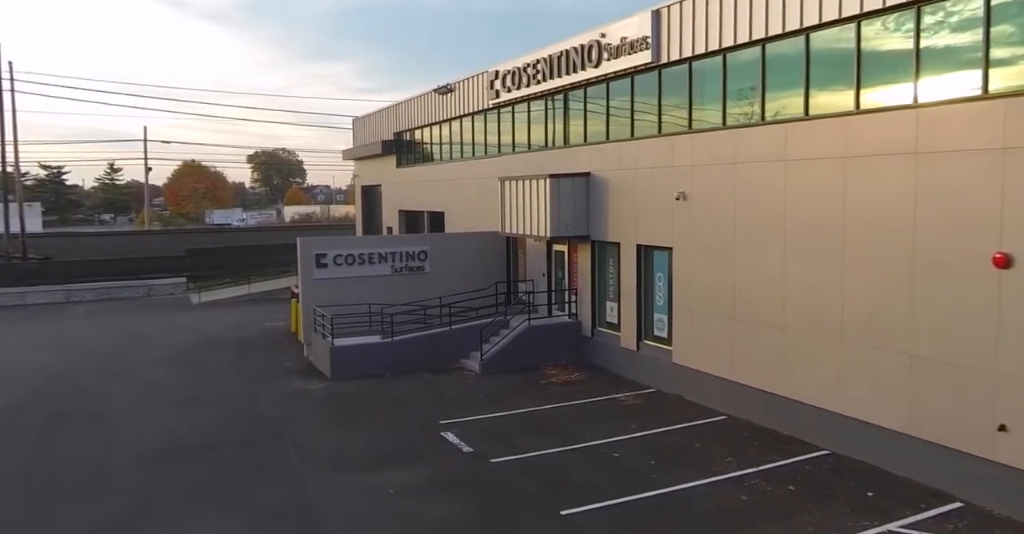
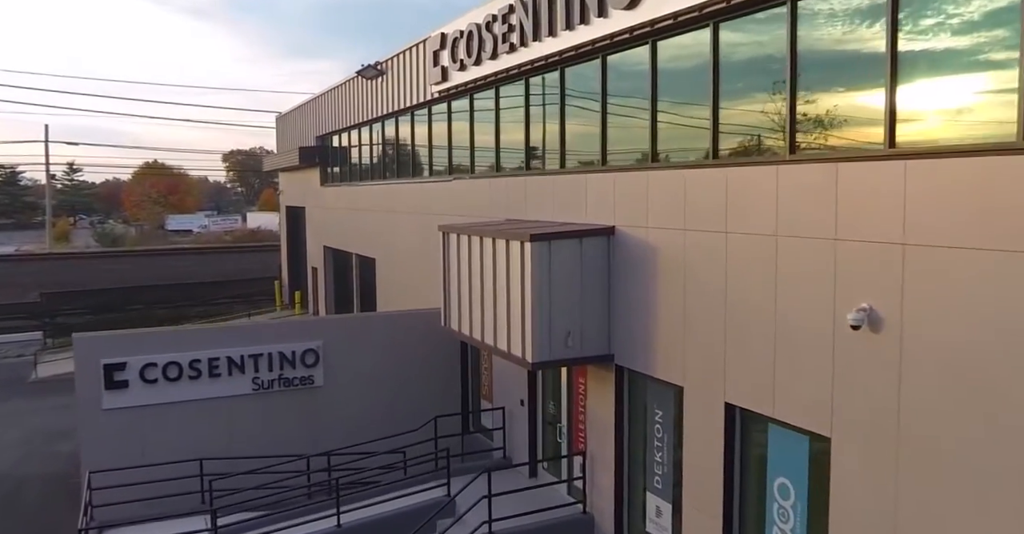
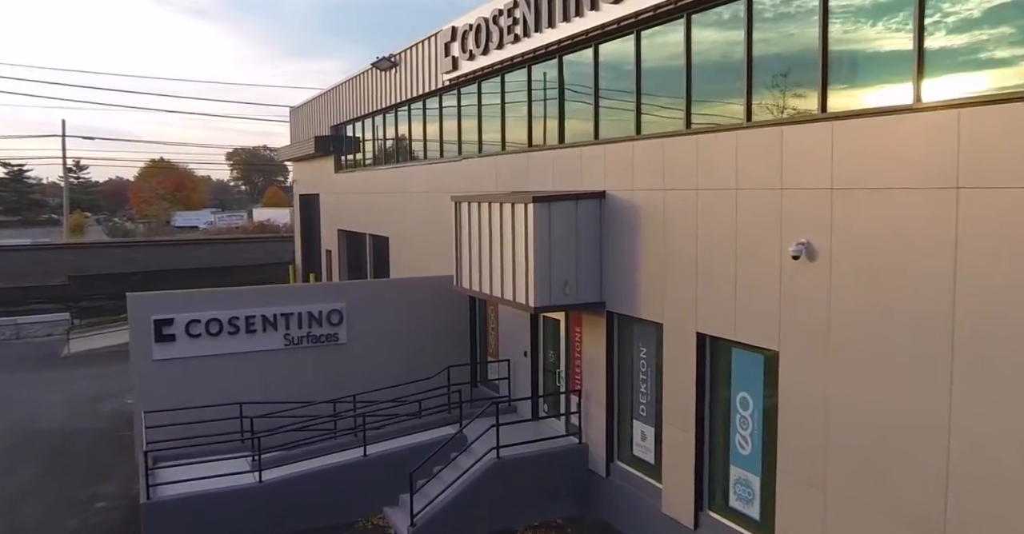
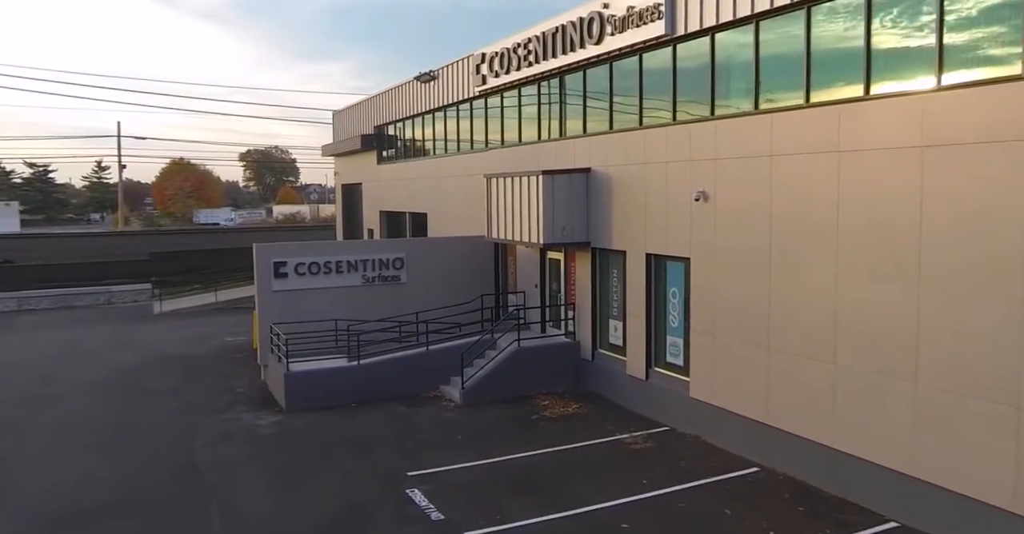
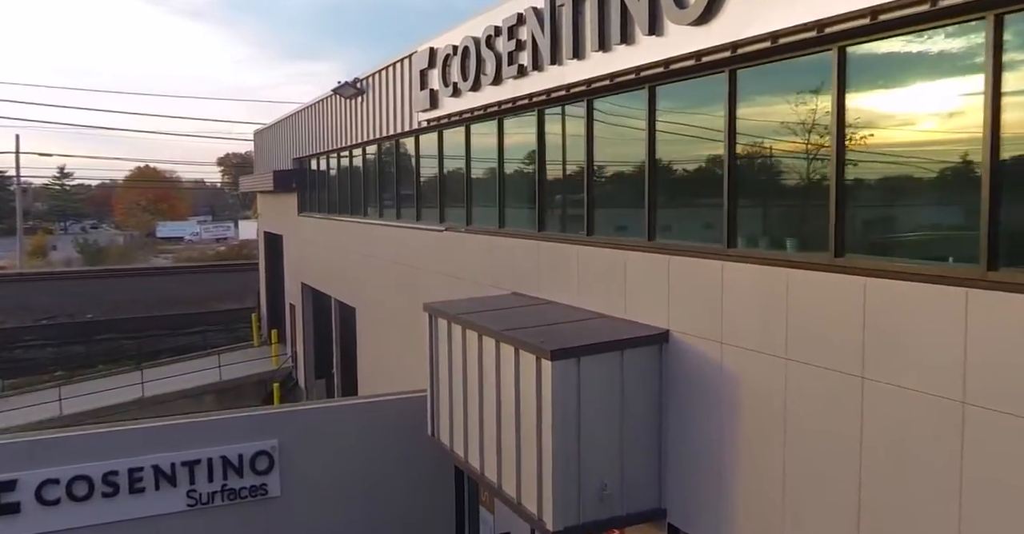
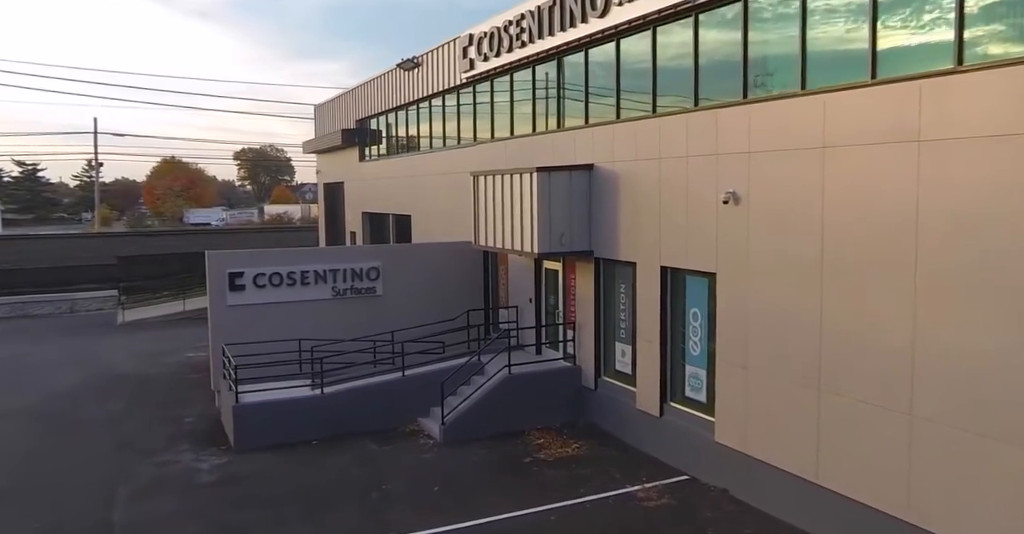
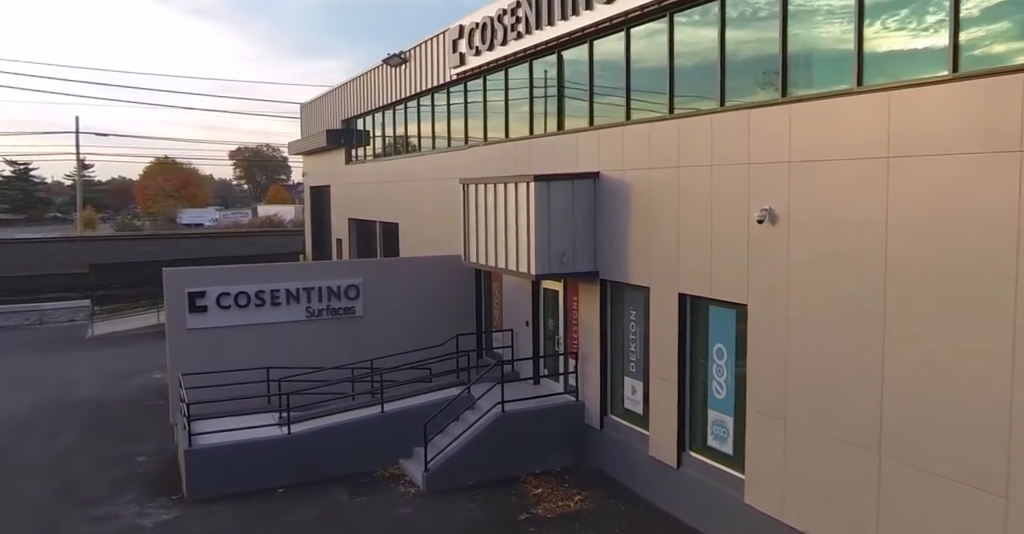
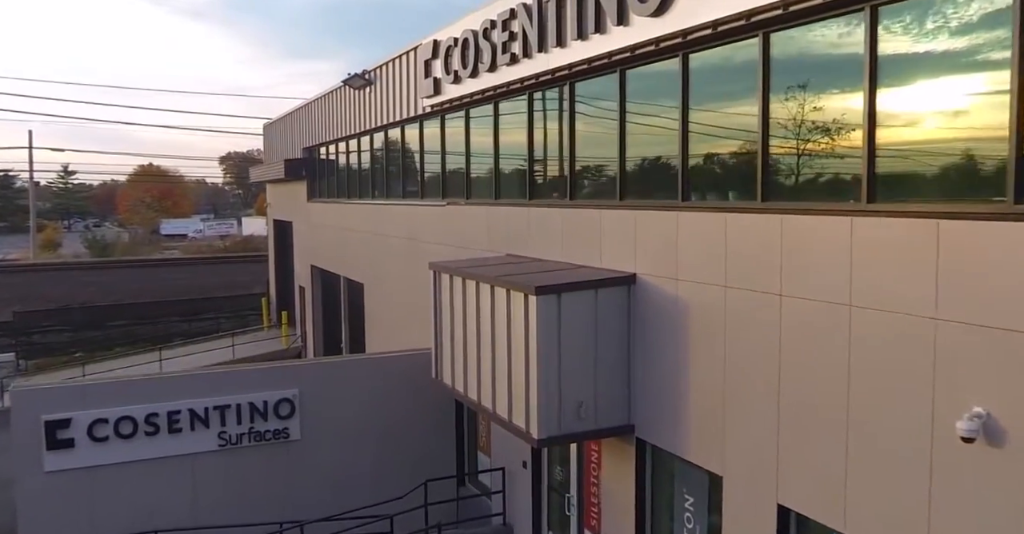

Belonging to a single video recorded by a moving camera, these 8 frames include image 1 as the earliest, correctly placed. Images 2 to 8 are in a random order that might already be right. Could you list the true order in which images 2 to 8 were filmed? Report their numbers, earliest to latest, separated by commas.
4, 6, 7, 3, 2, 8, 5
